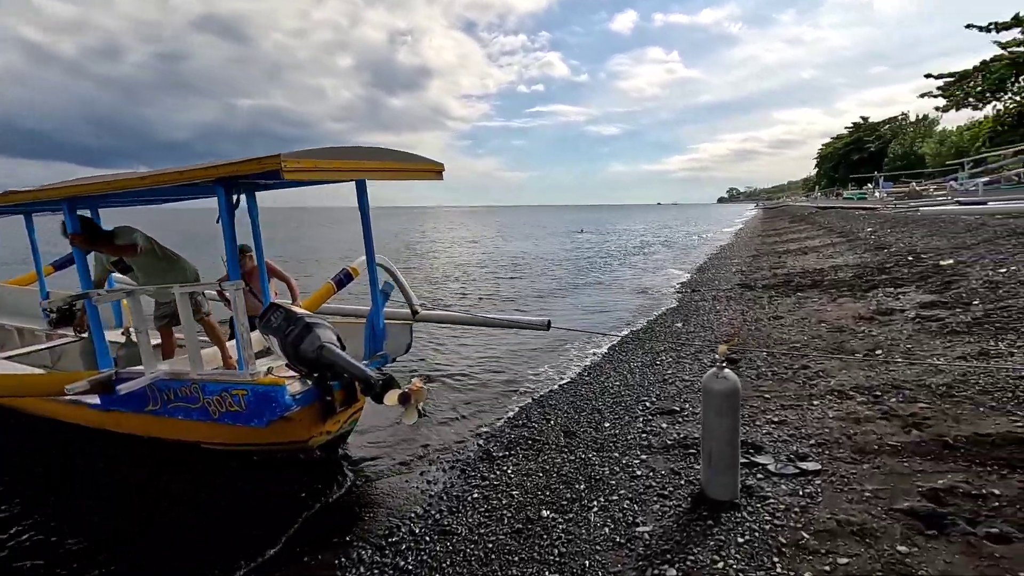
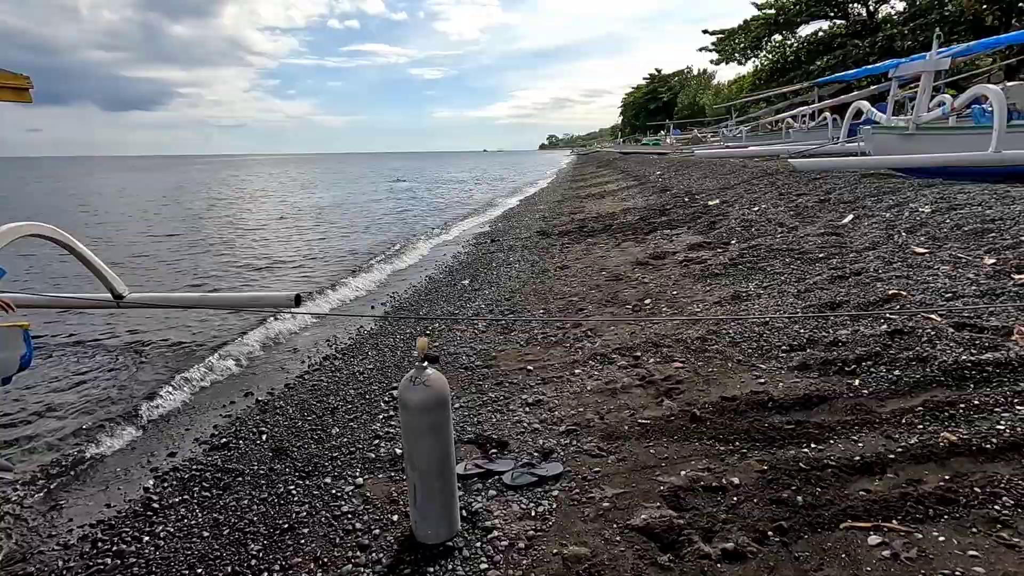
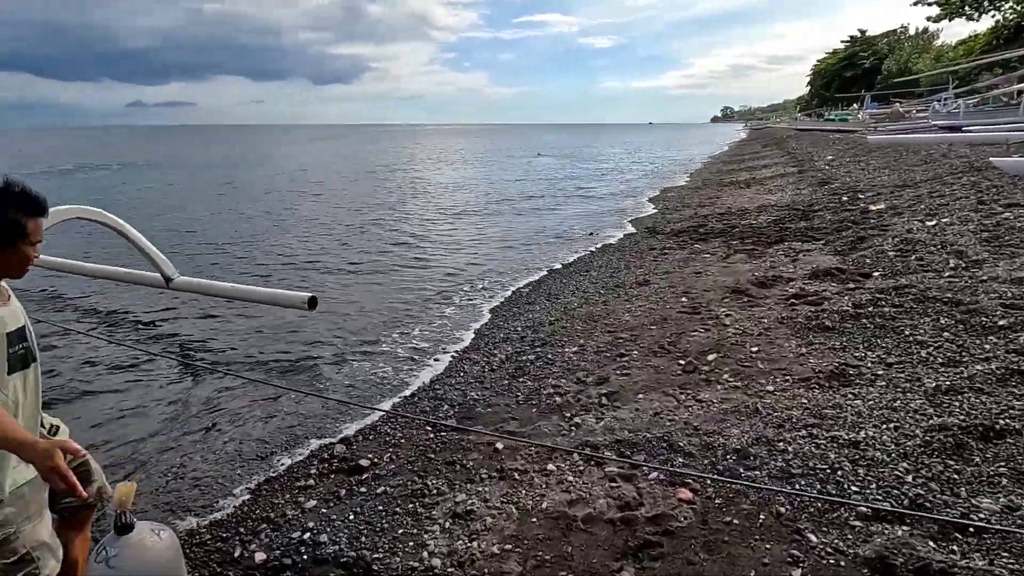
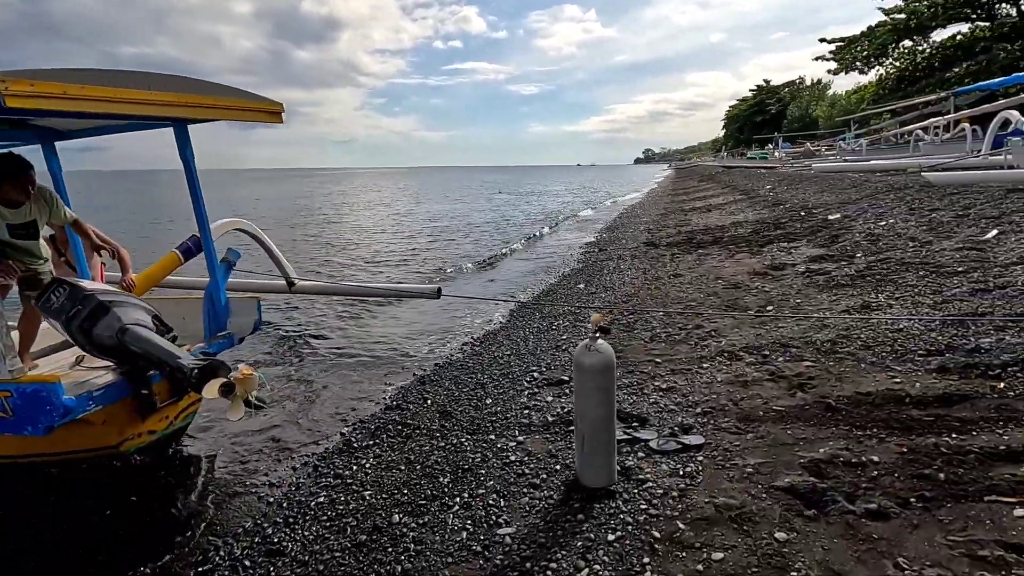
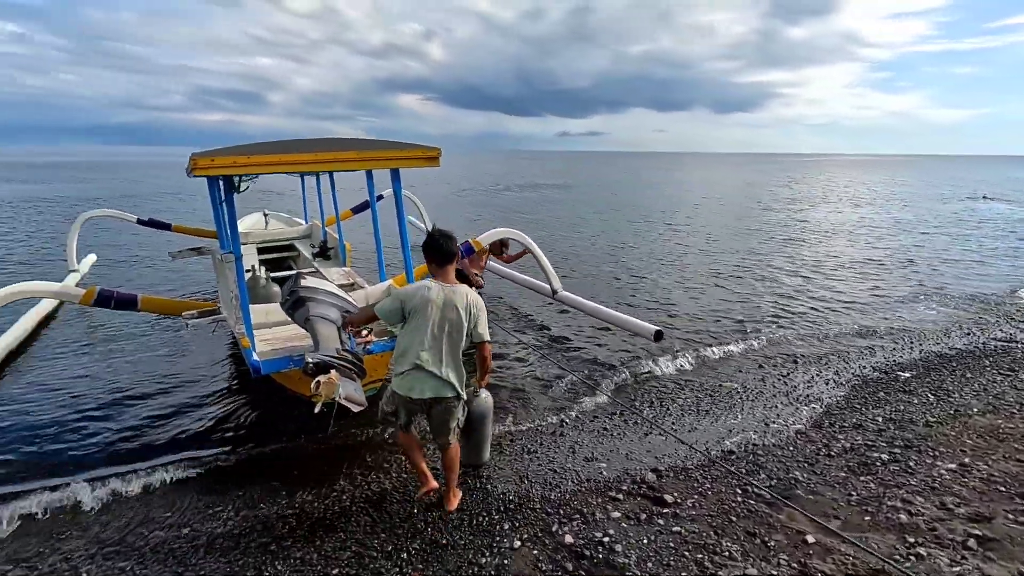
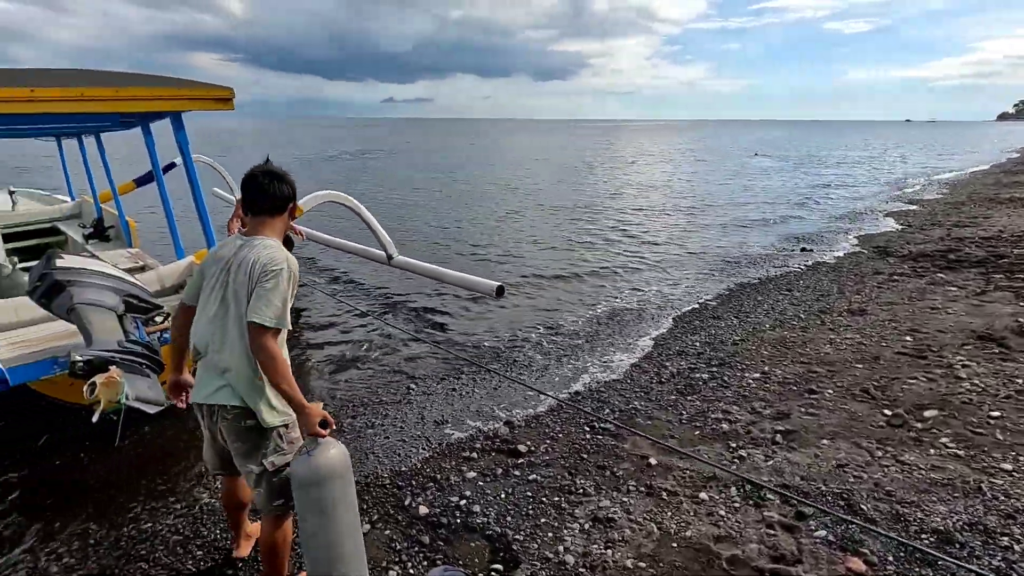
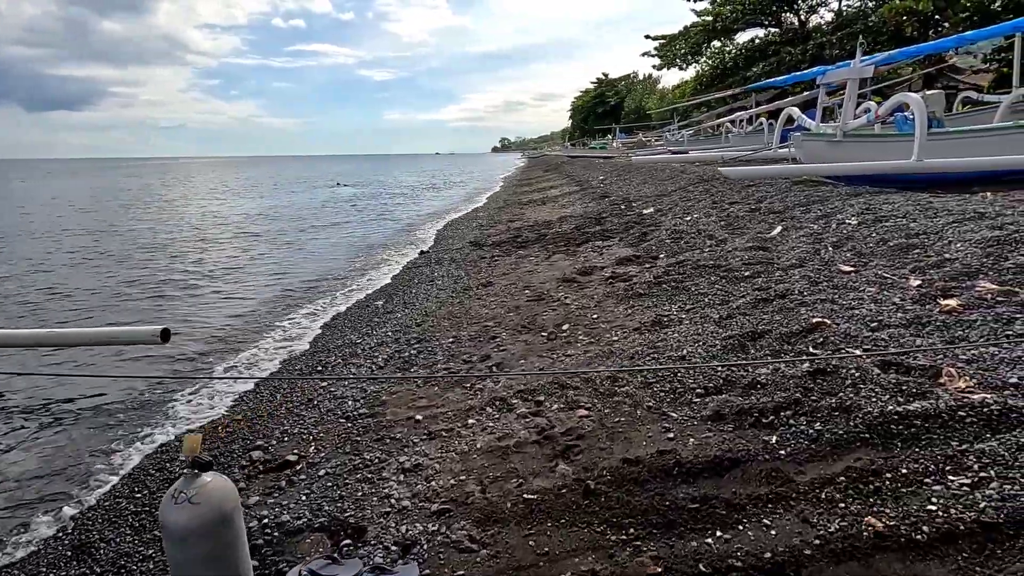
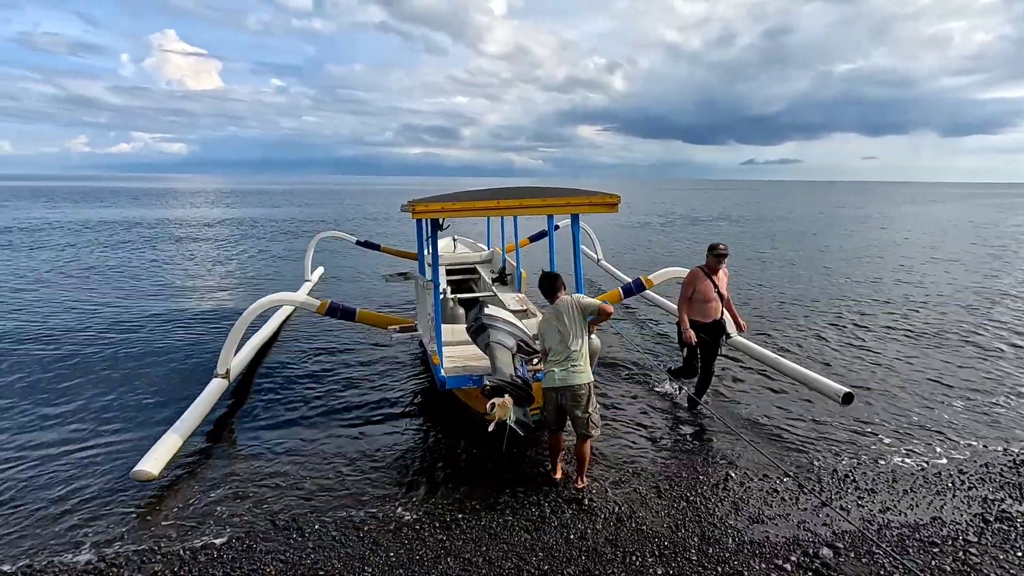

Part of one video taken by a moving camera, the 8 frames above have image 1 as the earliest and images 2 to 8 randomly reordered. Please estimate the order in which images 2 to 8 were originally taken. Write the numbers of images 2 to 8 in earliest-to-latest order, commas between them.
4, 2, 7, 3, 6, 5, 8
